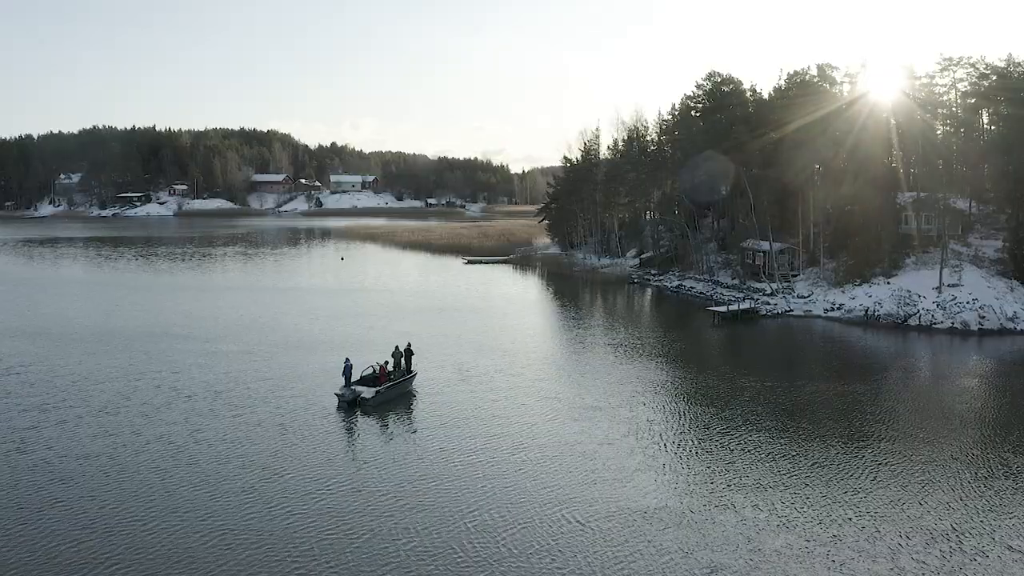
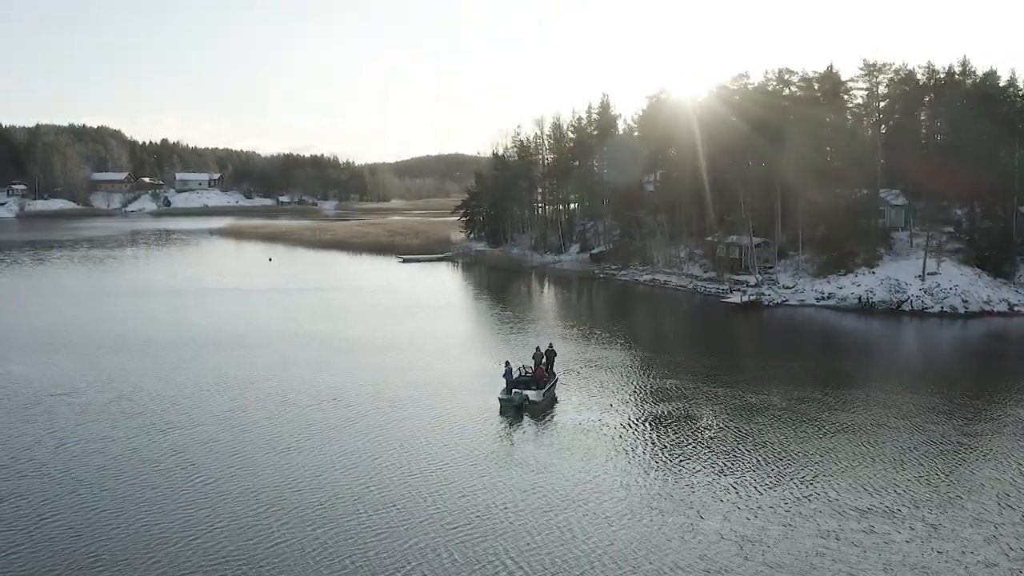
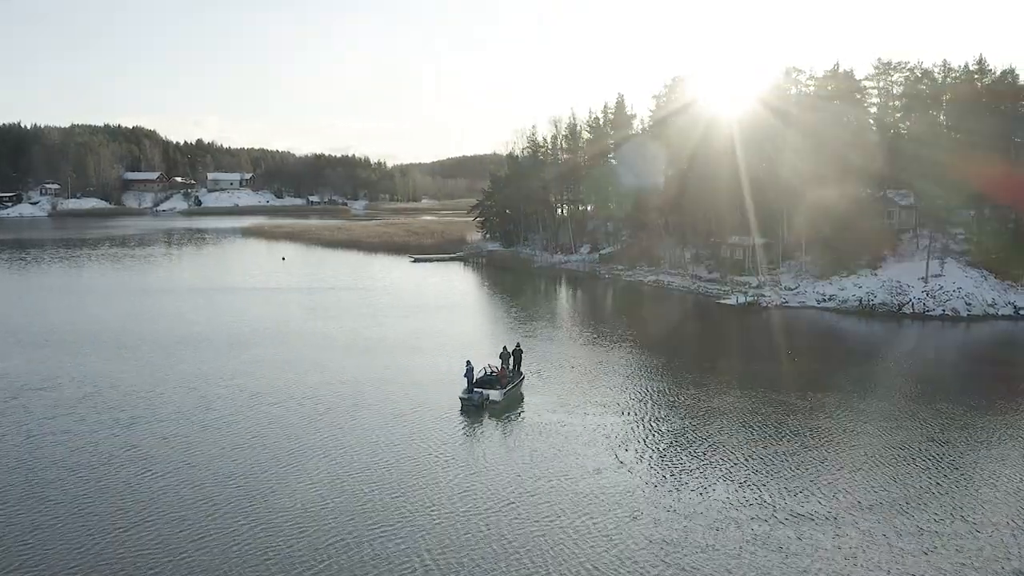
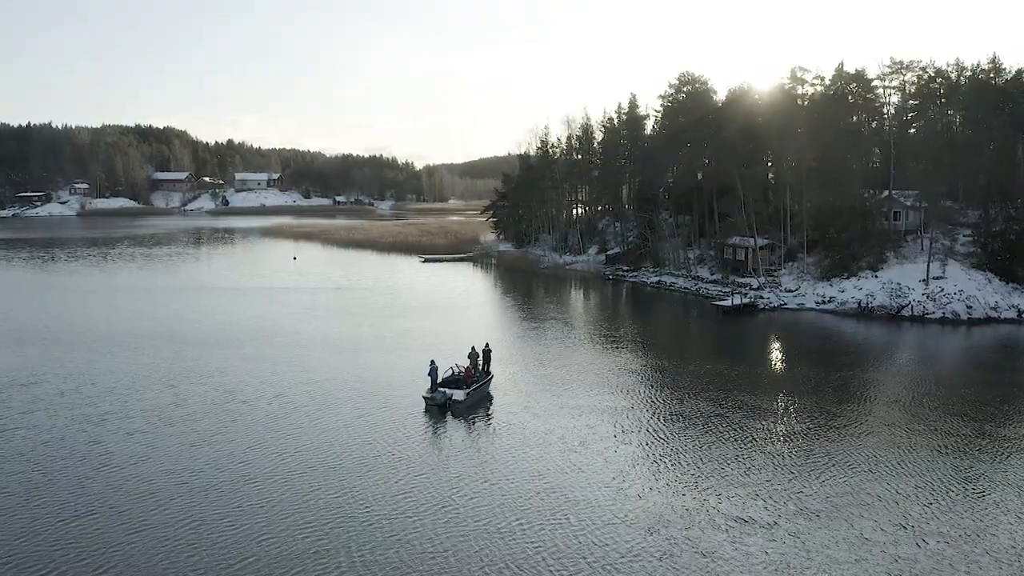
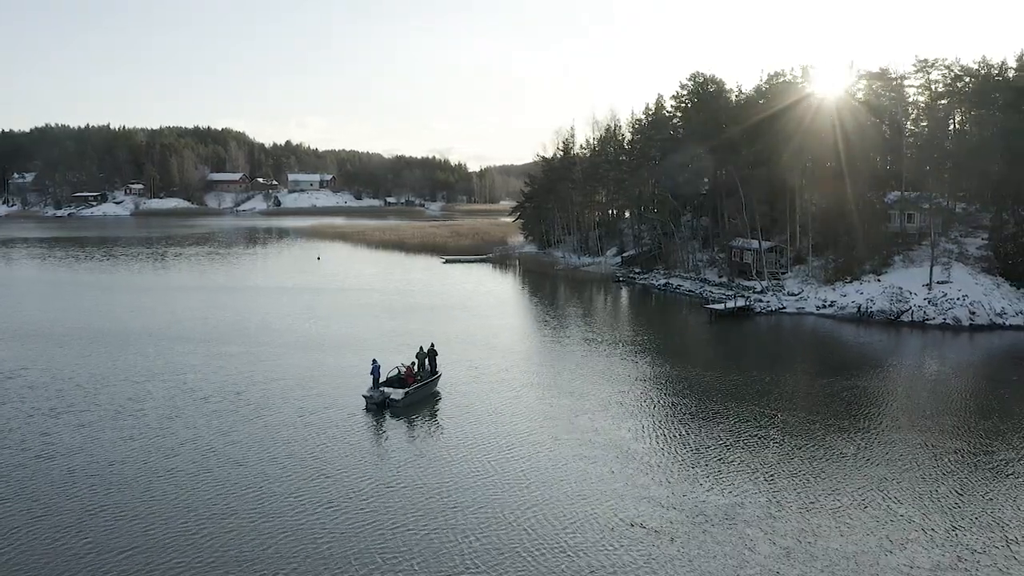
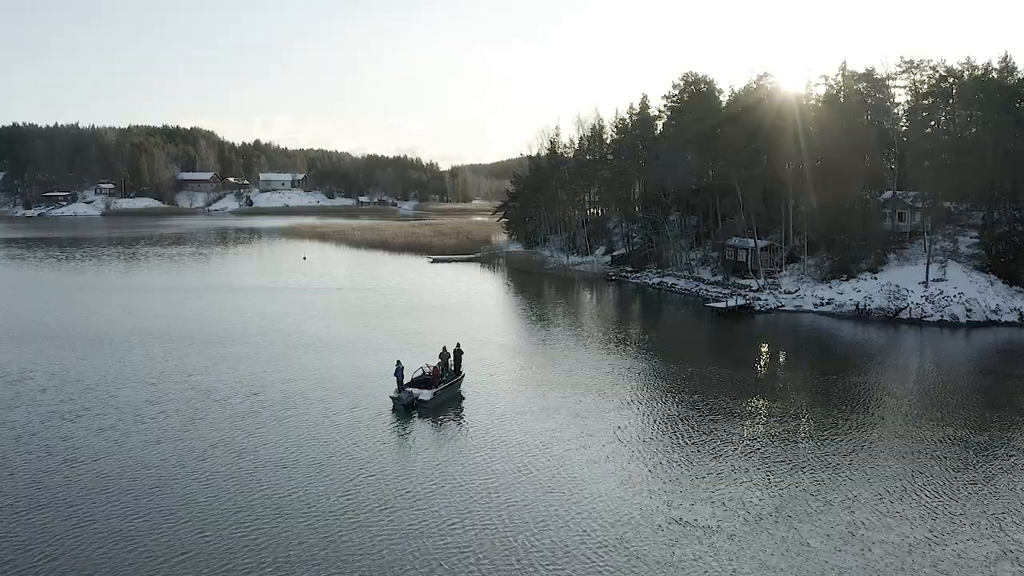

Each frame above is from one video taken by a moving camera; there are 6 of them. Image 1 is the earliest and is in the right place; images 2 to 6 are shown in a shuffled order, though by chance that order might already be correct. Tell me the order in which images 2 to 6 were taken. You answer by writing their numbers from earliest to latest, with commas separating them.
5, 6, 4, 3, 2
